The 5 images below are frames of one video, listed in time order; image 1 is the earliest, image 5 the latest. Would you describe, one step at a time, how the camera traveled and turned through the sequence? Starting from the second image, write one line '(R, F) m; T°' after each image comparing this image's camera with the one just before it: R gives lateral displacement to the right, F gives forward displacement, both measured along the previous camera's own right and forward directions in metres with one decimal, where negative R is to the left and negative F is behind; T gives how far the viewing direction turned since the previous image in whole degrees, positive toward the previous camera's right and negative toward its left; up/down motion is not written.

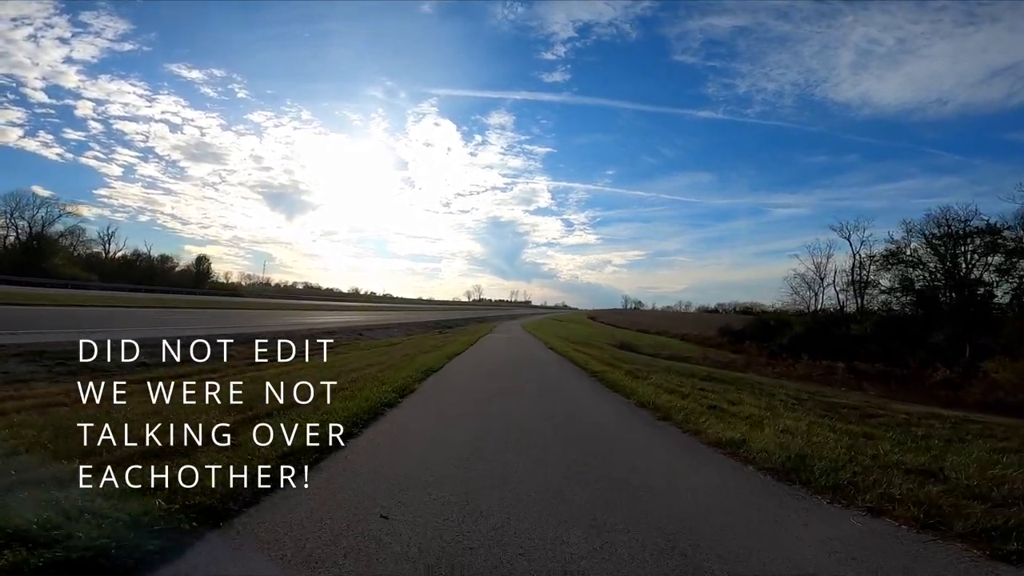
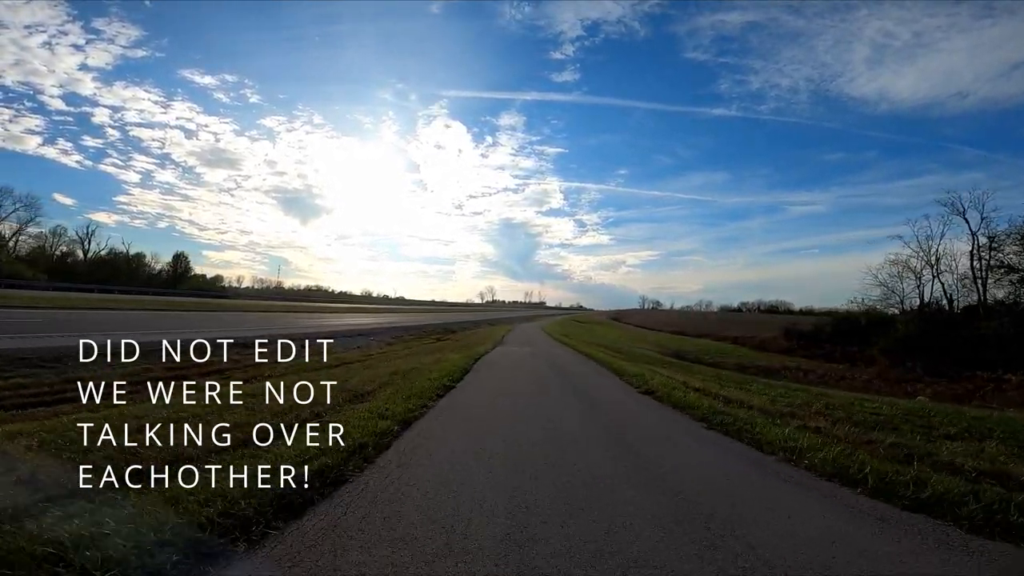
(-0.3, +4.4) m; -1°
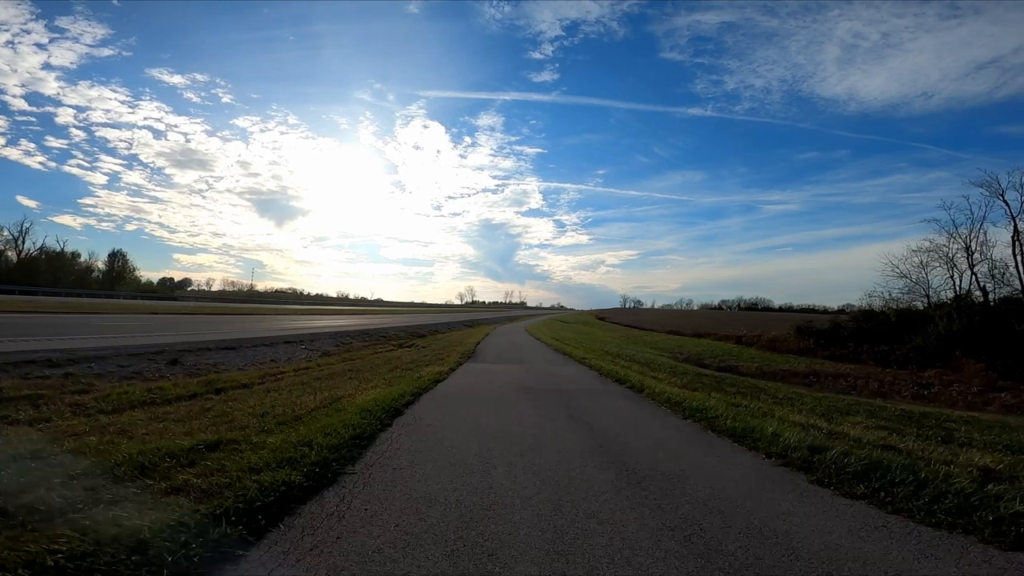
(0.0, +2.7) m; +2°
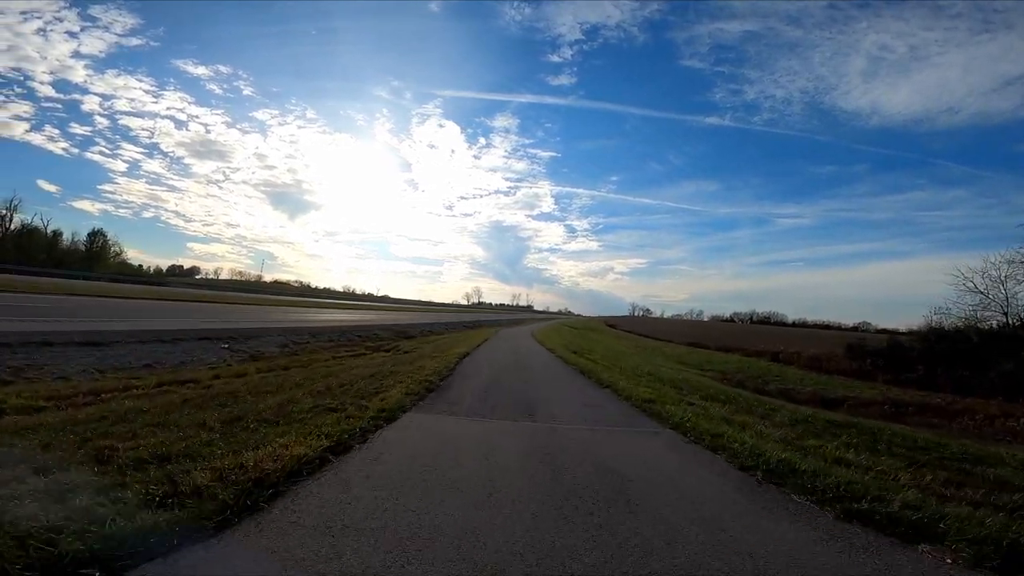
(0.0, +2.5) m; -1°
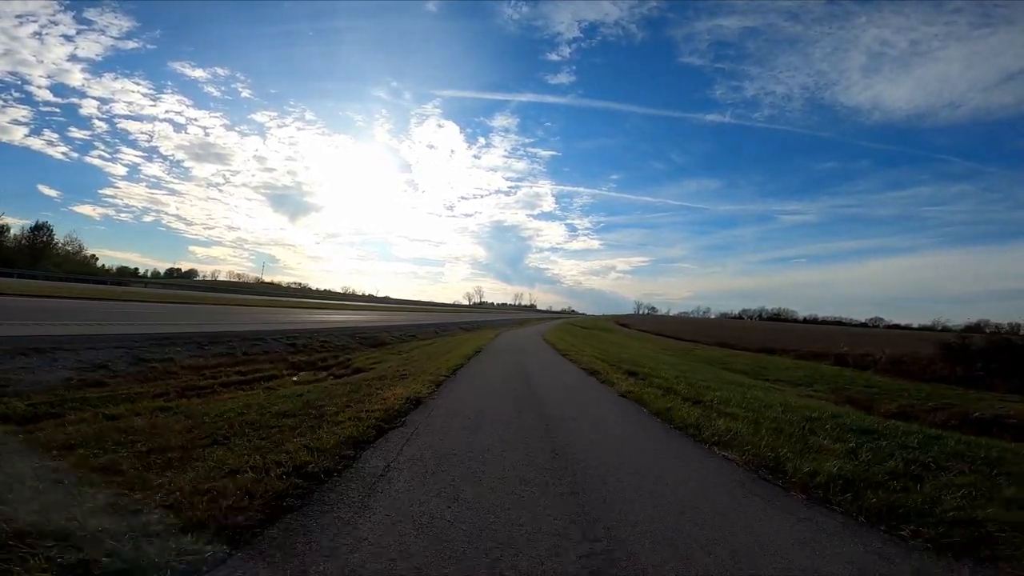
(-0.1, +3.5) m; 0°
